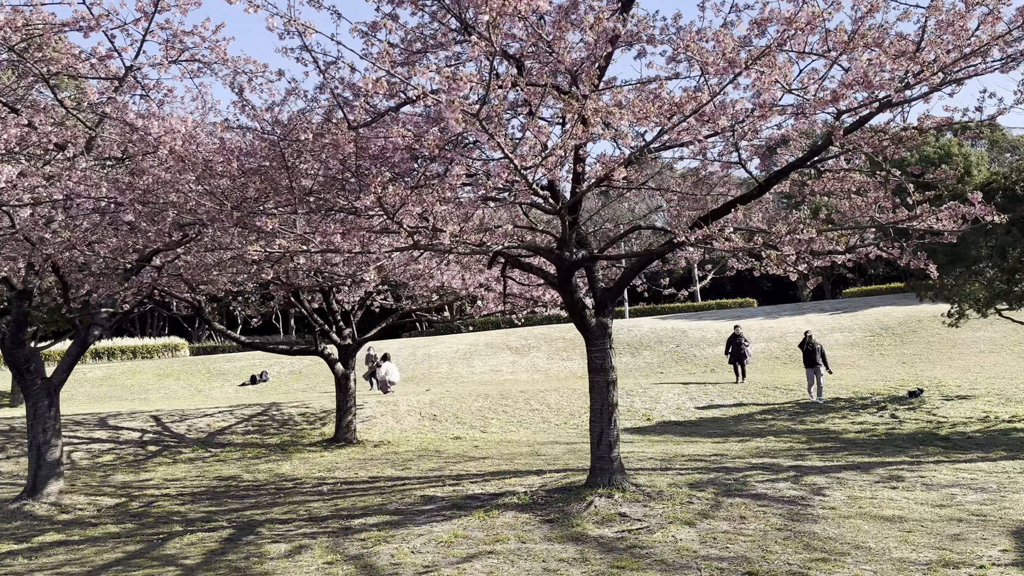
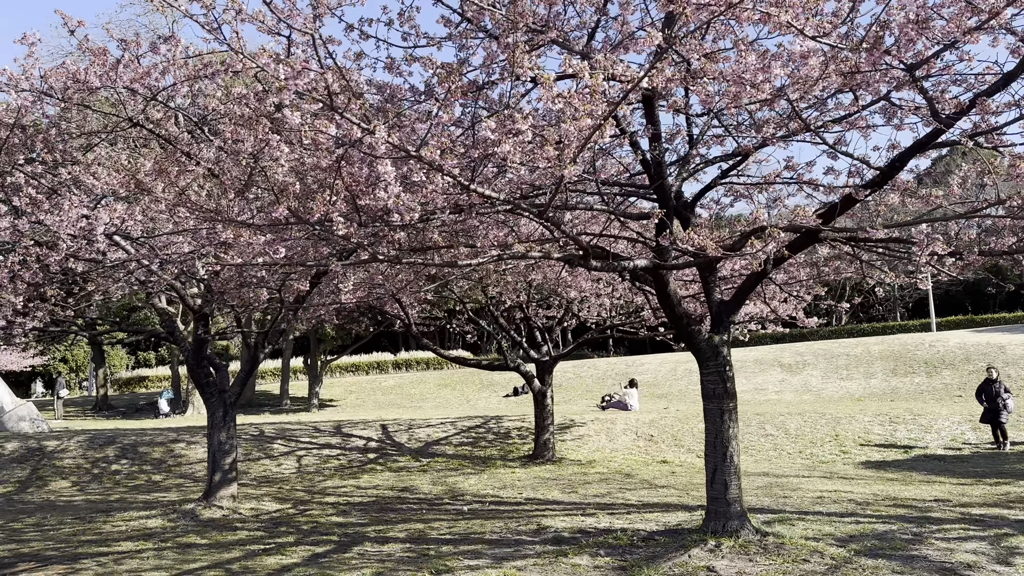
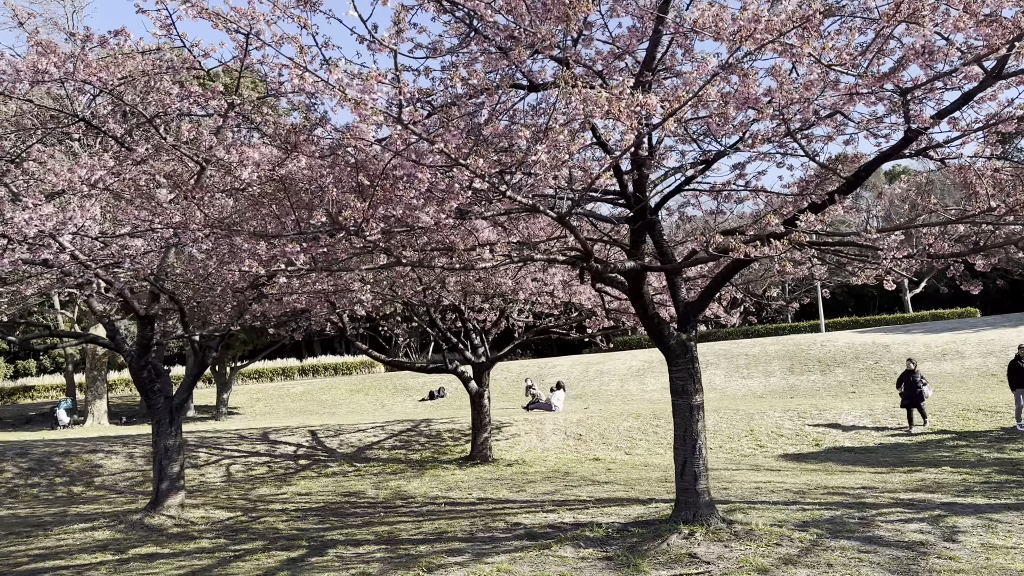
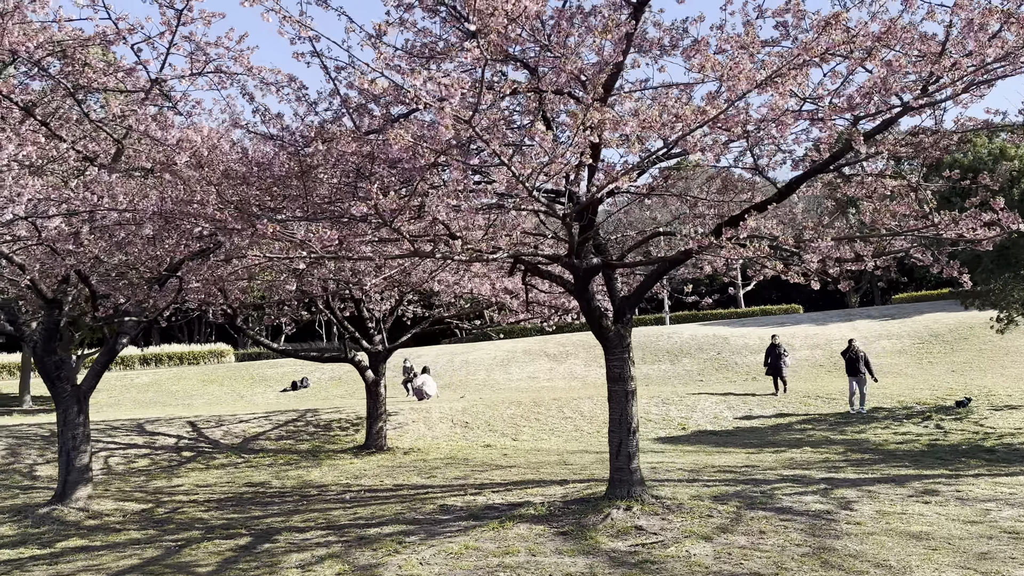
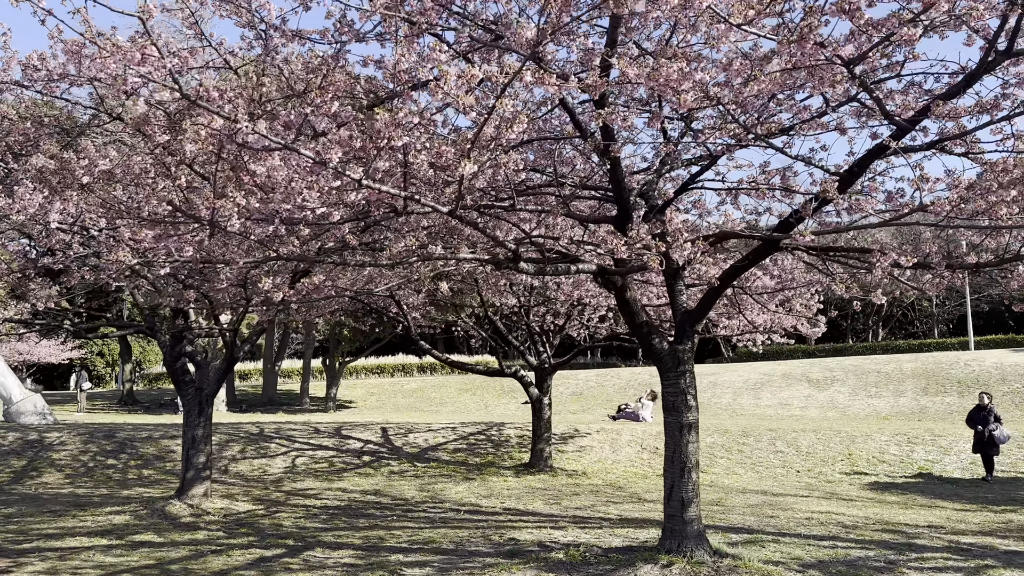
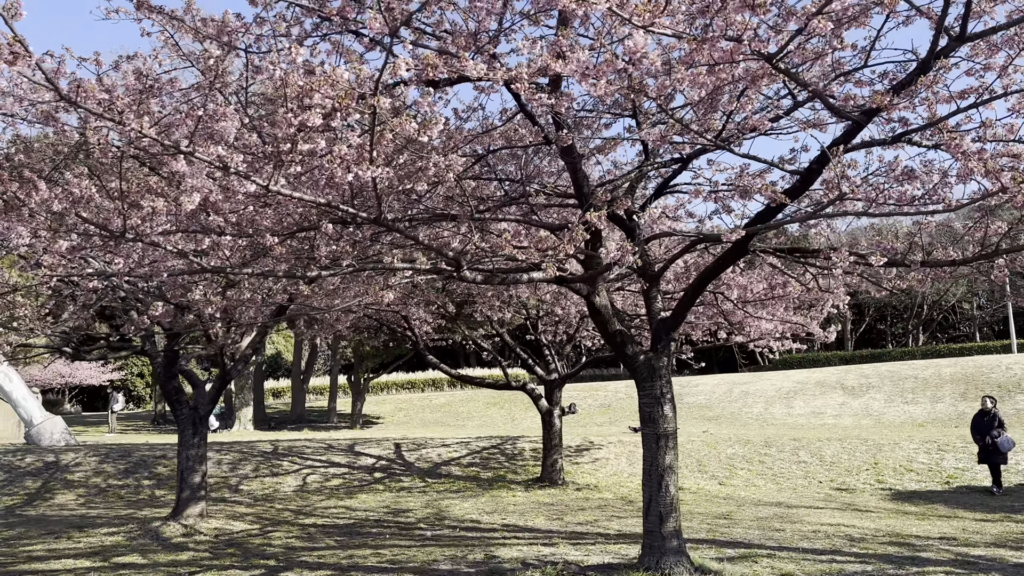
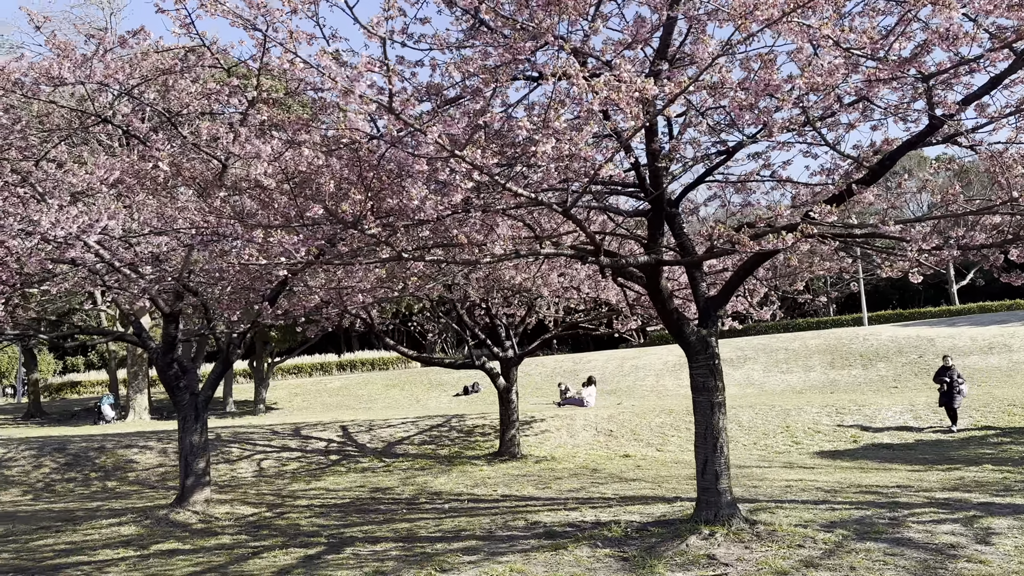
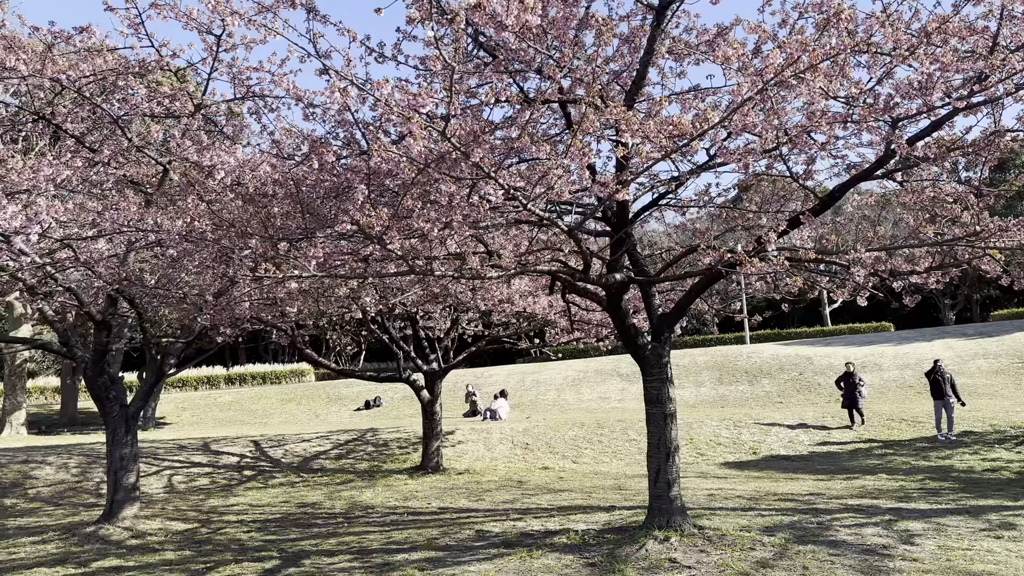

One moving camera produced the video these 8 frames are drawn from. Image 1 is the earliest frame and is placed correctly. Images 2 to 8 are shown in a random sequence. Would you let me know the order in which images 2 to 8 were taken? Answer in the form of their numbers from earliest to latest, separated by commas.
4, 8, 3, 7, 2, 5, 6
